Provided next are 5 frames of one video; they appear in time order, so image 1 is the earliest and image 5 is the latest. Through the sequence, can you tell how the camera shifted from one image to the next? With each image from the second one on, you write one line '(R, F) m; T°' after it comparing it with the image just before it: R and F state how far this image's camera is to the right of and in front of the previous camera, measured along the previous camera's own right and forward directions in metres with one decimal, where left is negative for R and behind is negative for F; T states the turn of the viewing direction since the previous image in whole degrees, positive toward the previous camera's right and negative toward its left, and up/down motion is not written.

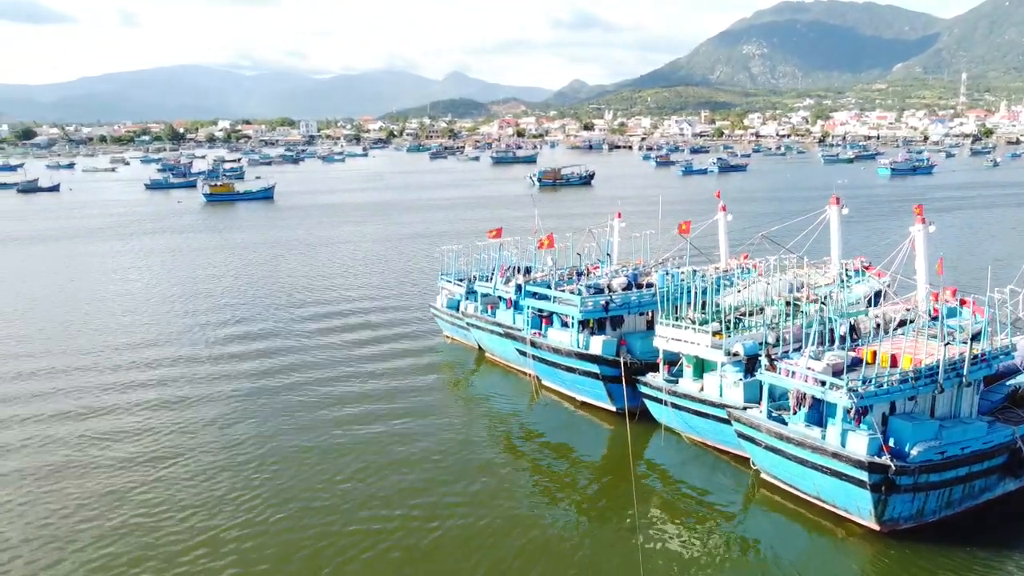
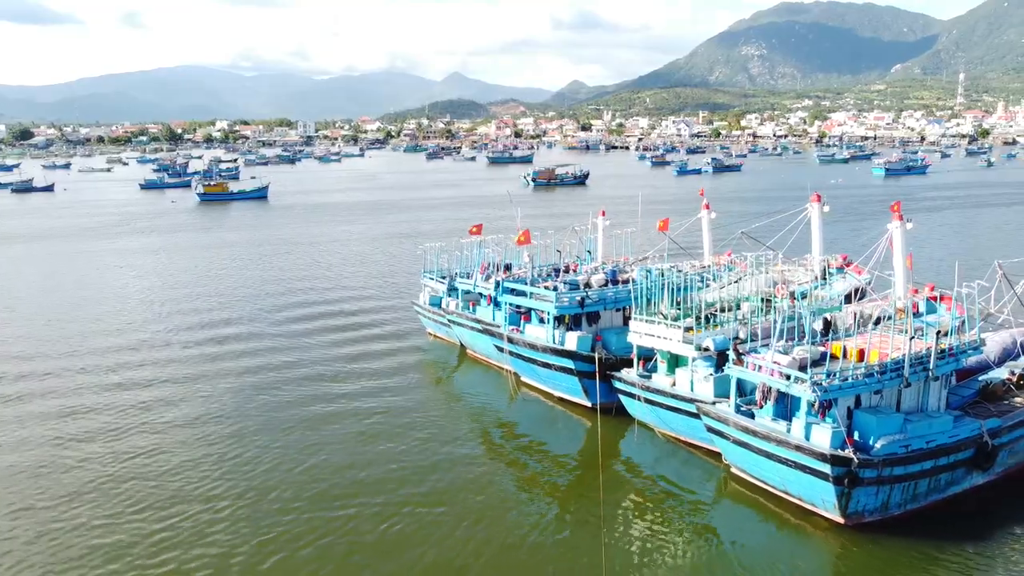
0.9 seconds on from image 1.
(+0.6, -0.1) m; 0°
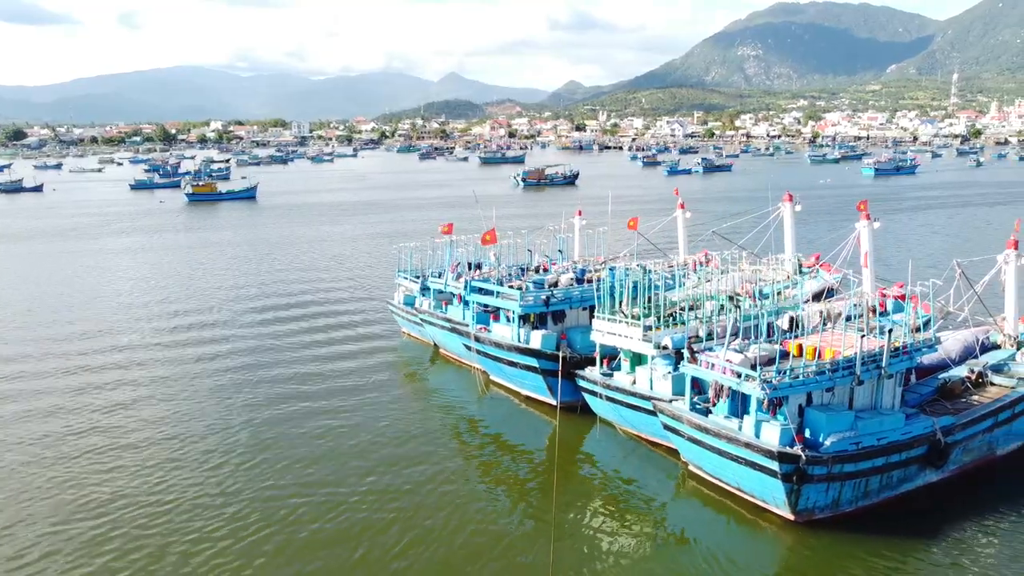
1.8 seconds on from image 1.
(+0.9, -0.1) m; 0°
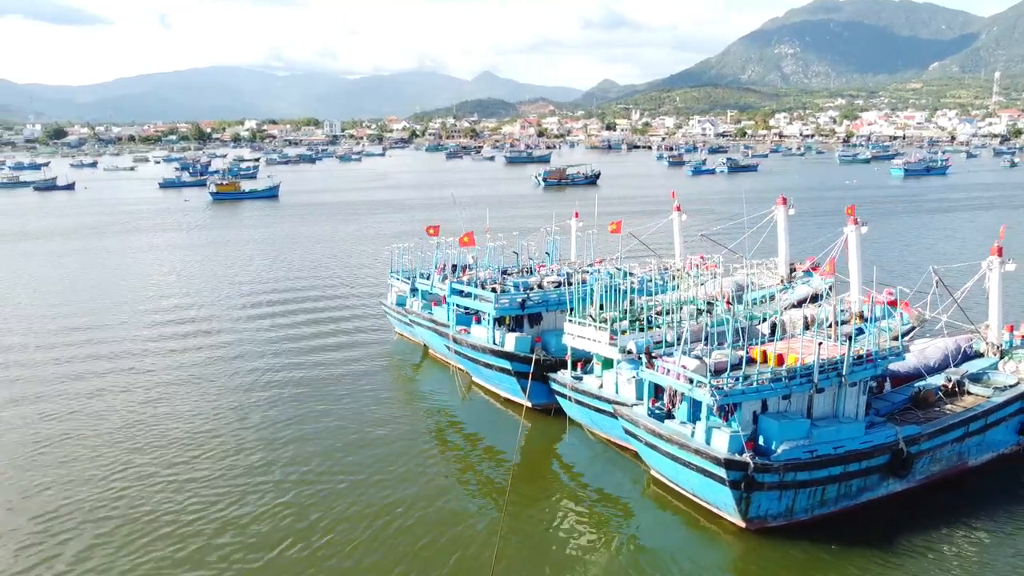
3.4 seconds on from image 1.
(+1.6, -0.1) m; -2°
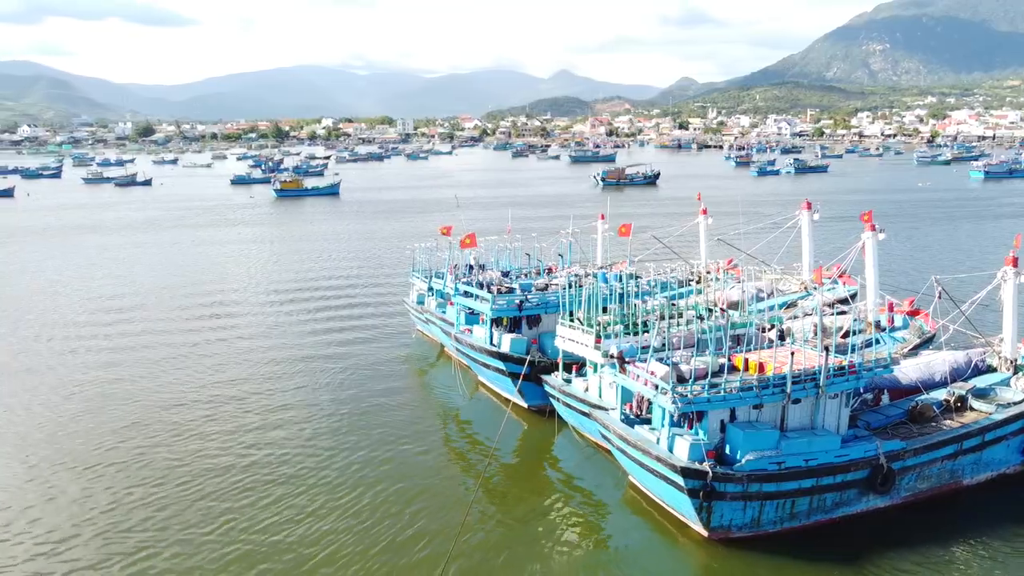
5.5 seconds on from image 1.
(+2.1, -0.1) m; -5°
